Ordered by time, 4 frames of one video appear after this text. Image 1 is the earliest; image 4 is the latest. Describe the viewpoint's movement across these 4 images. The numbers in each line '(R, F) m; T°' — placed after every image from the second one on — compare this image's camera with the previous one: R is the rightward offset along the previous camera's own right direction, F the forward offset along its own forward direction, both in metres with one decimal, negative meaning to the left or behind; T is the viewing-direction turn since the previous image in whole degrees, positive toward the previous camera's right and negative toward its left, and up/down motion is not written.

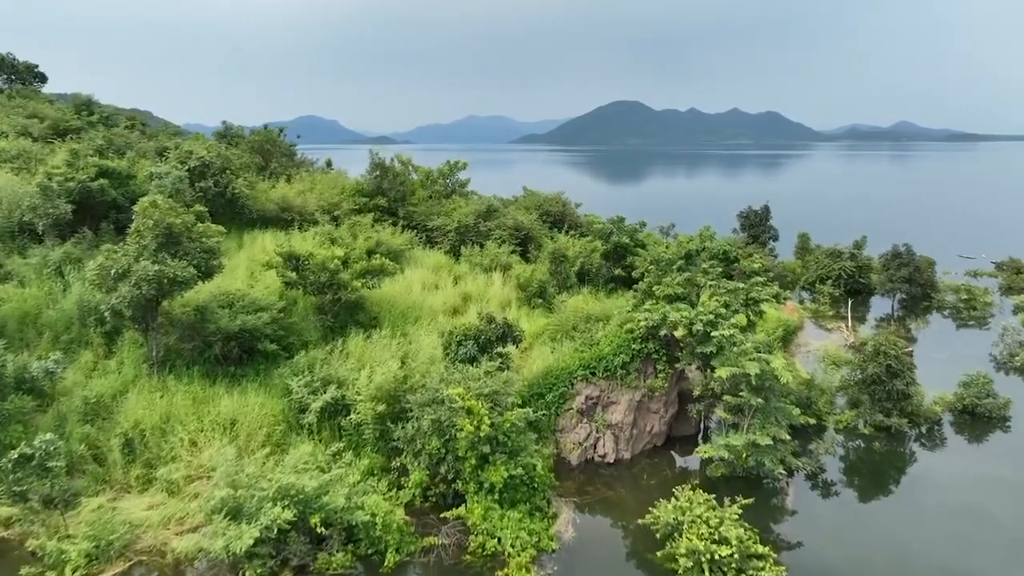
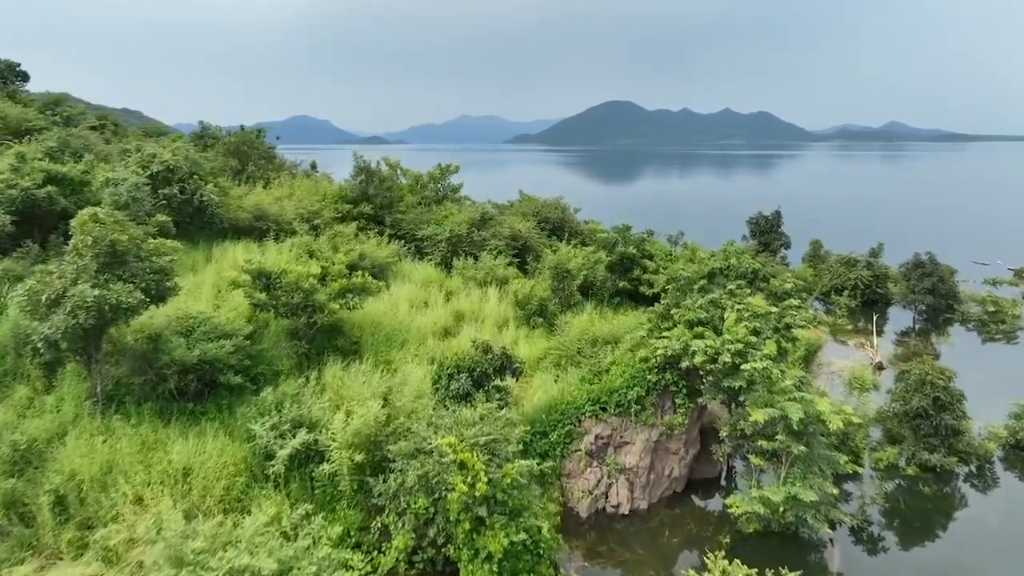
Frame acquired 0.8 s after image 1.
(-0.1, +1.1) m; +1°
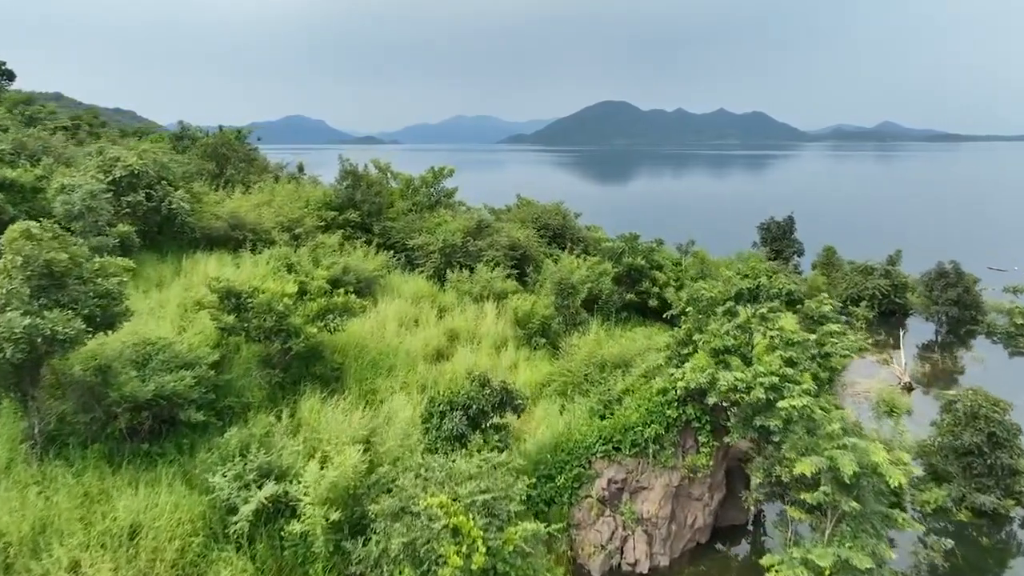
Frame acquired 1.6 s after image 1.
(-0.1, +0.9) m; 0°
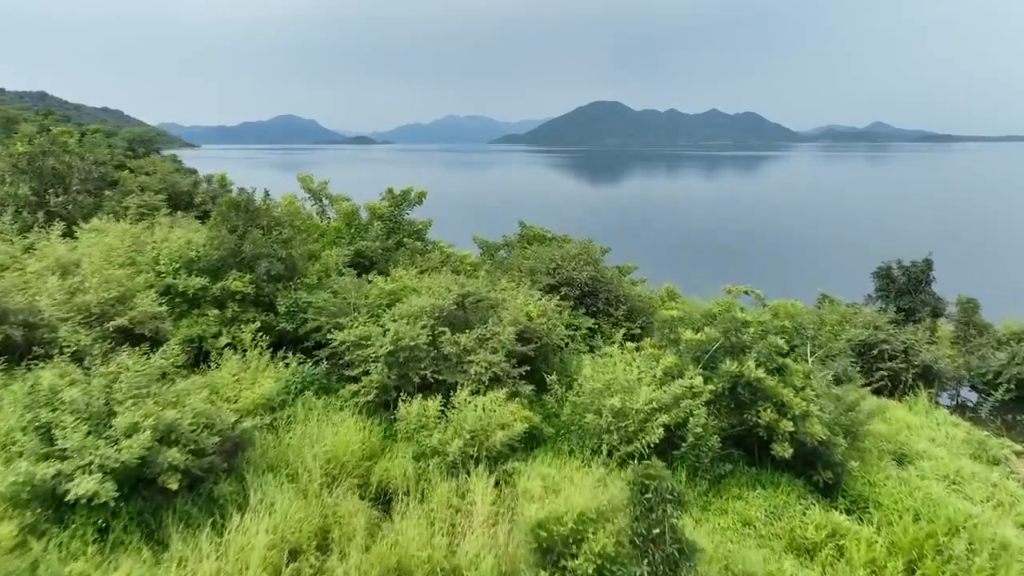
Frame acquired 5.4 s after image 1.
(-0.1, +5.1) m; +1°
